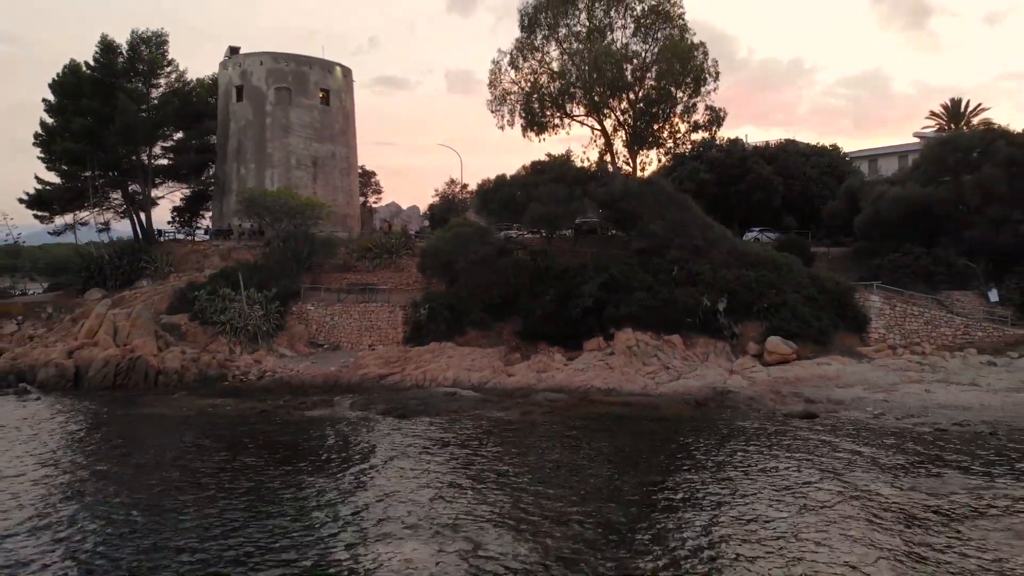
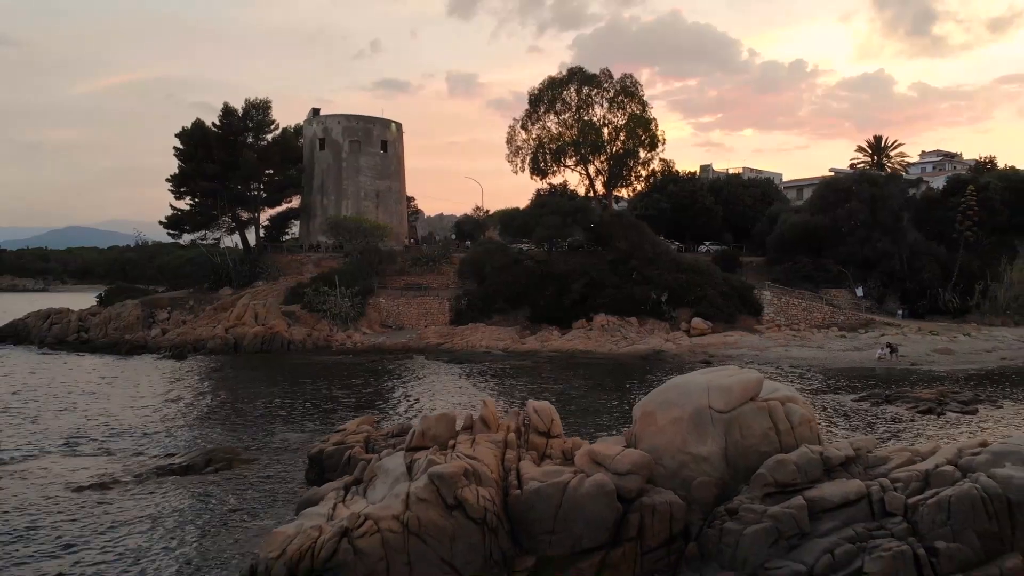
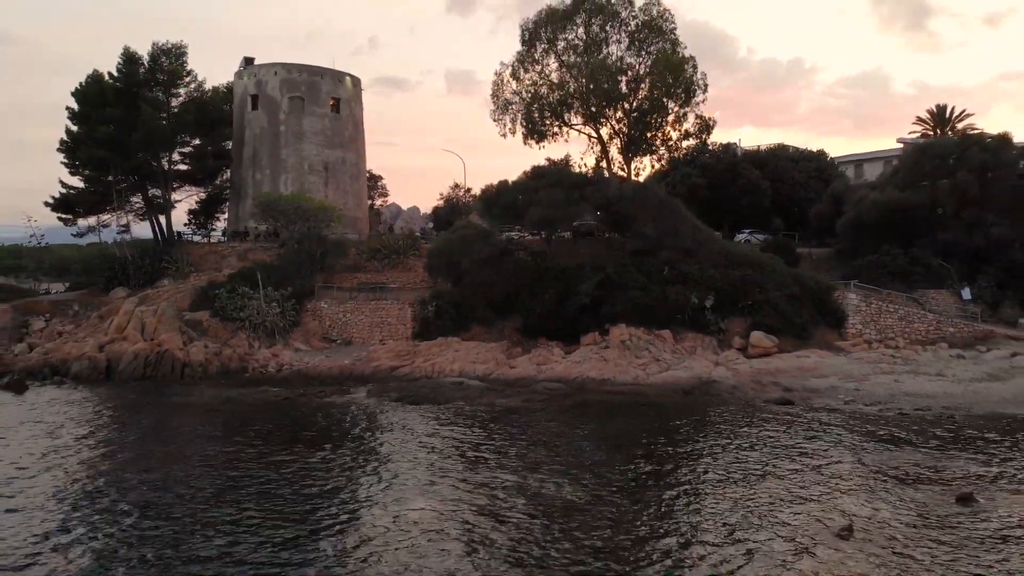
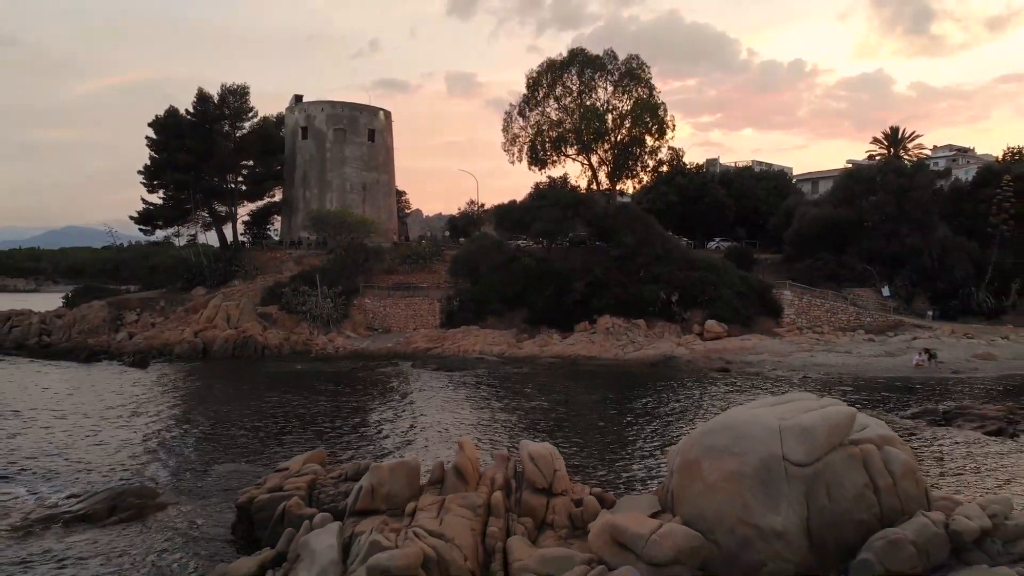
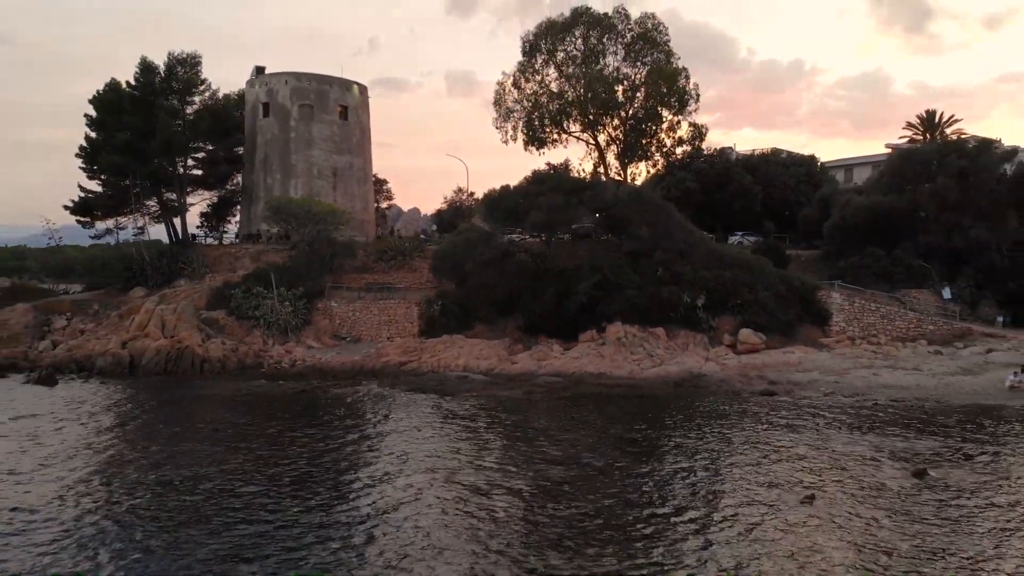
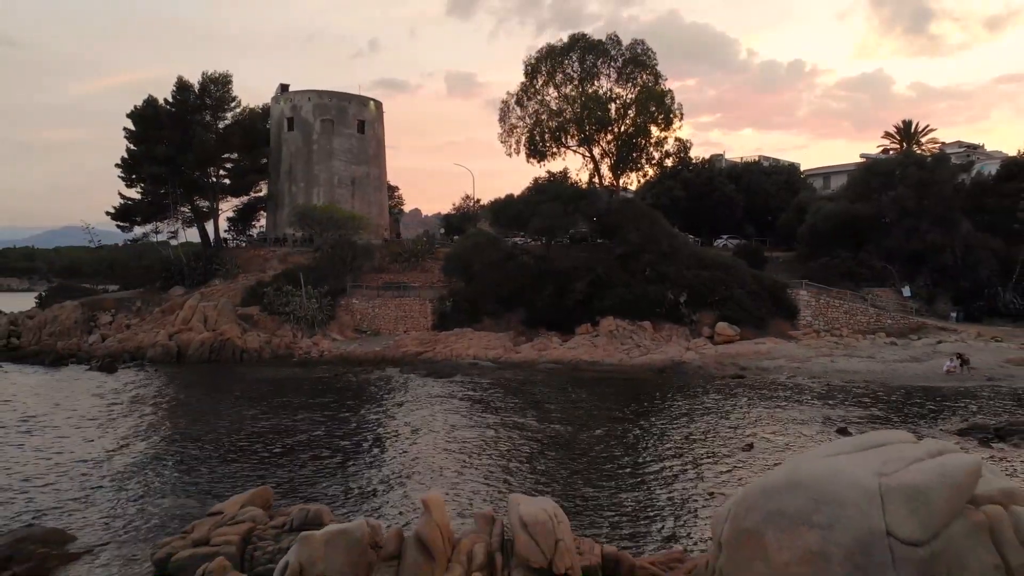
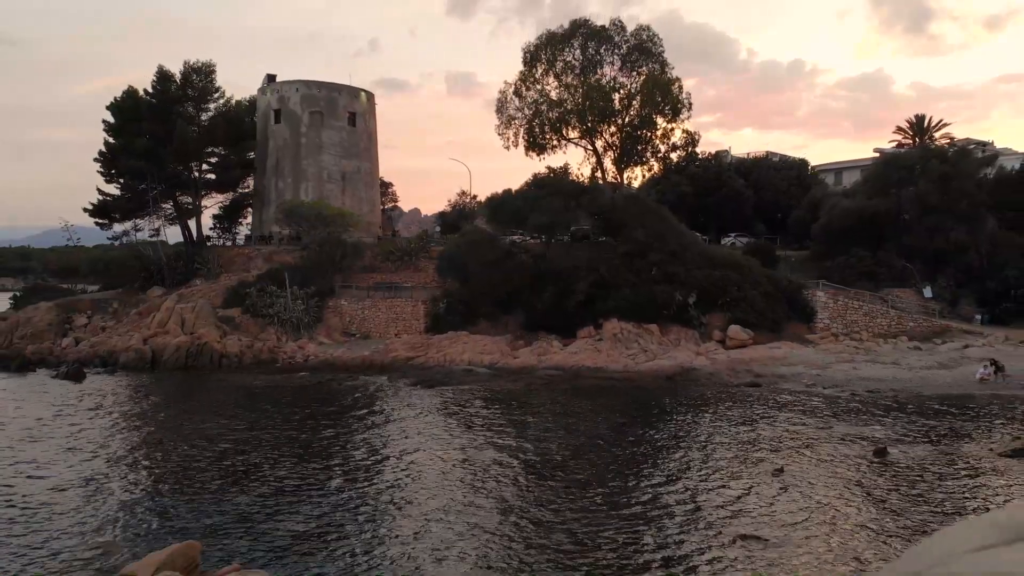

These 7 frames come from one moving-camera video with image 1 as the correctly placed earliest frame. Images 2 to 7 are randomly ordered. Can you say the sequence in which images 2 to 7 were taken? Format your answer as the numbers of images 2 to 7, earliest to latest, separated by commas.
3, 5, 7, 6, 4, 2
